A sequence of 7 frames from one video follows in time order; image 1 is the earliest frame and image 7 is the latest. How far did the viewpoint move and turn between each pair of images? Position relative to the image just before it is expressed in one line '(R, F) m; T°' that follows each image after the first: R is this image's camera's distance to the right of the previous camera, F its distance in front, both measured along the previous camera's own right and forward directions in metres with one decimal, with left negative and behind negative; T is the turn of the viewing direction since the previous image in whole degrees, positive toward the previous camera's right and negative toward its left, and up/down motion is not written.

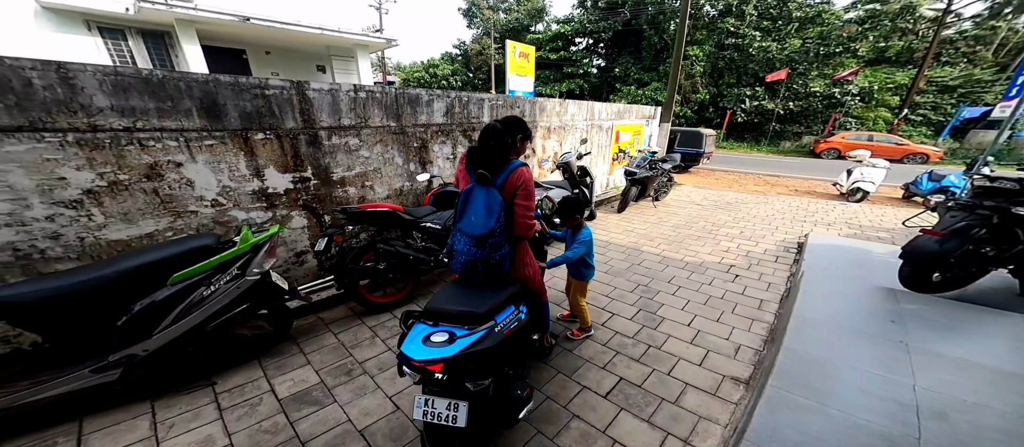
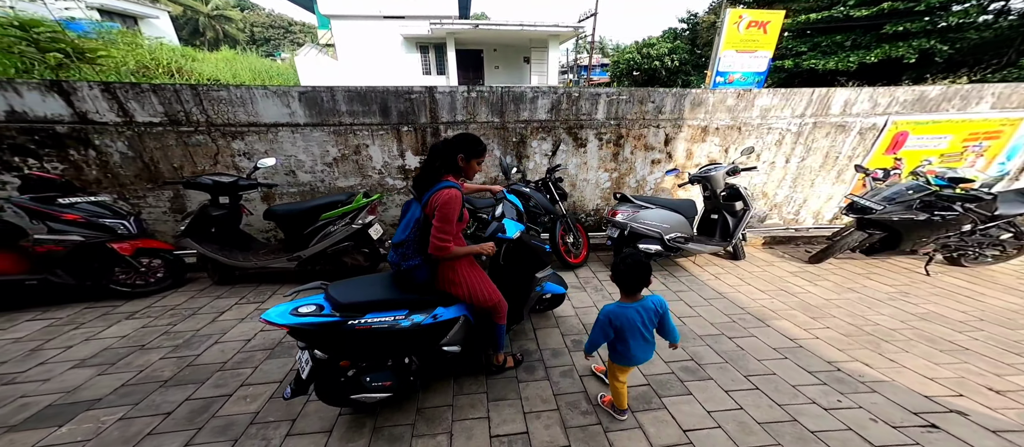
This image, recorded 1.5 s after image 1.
(+1.4, +0.5) m; -38°
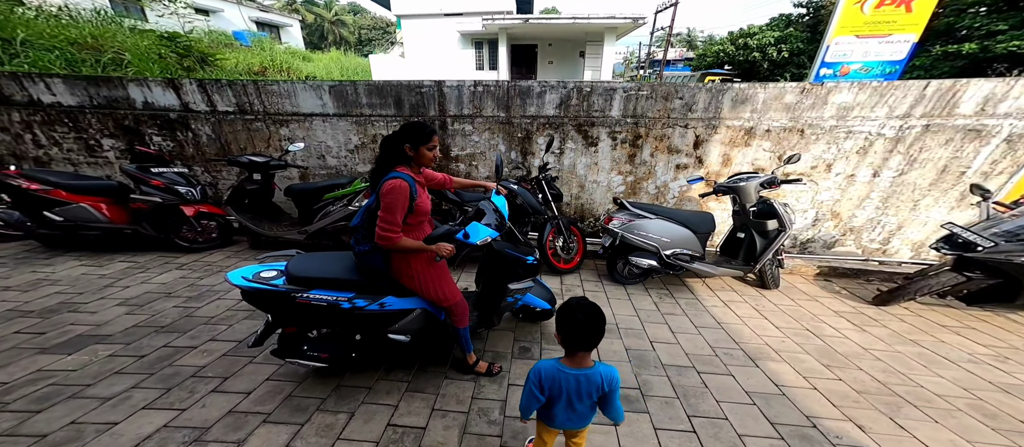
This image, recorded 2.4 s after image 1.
(+0.8, +0.1) m; -13°
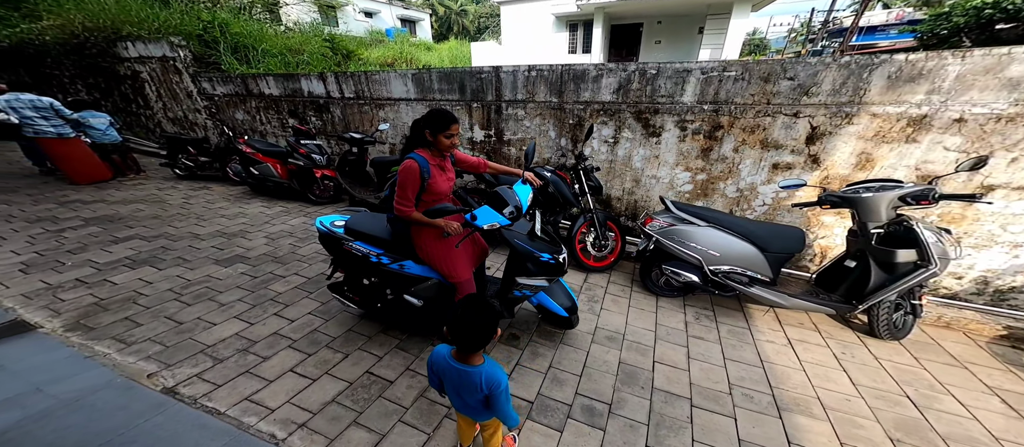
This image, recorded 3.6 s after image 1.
(+0.8, +0.1) m; -20°
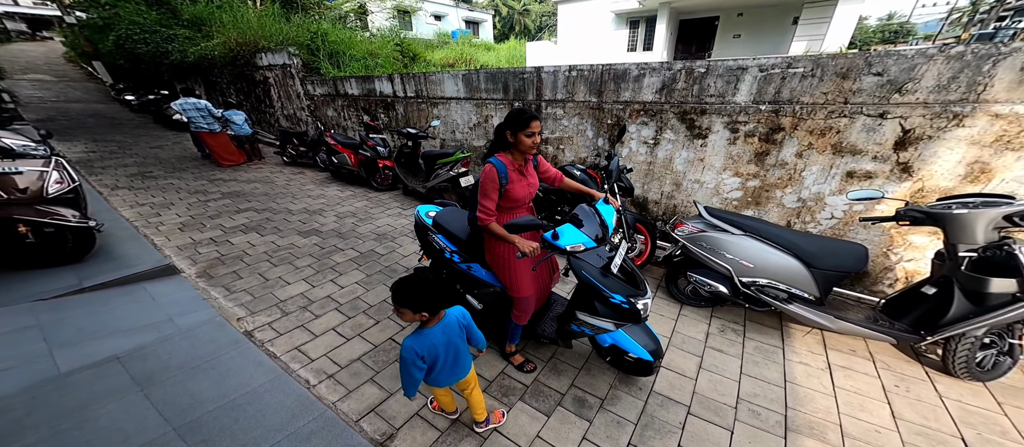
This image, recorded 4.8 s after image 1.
(+0.3, -0.1) m; -10°
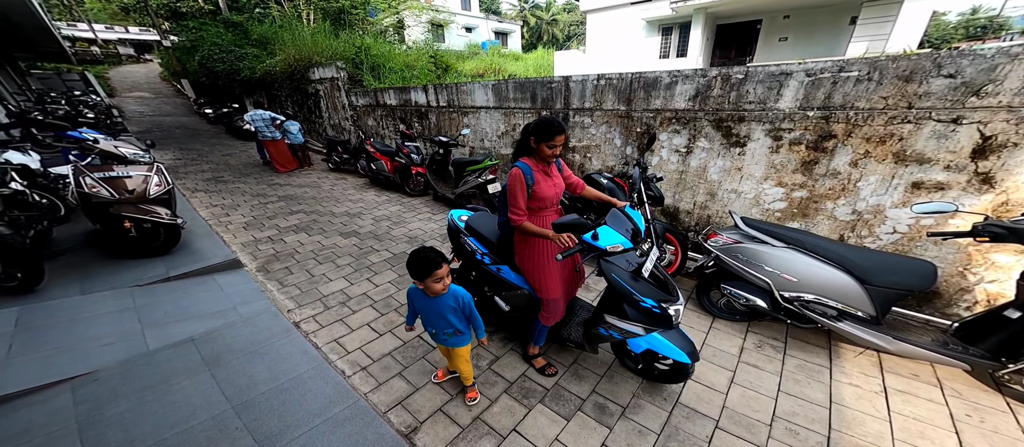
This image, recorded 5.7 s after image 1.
(0.0, 0.0) m; -5°
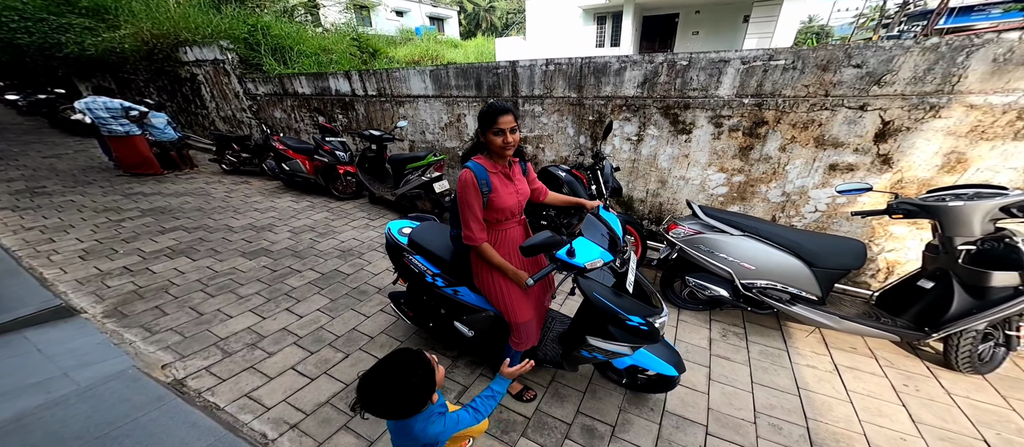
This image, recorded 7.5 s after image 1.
(-0.1, +0.3) m; +11°
